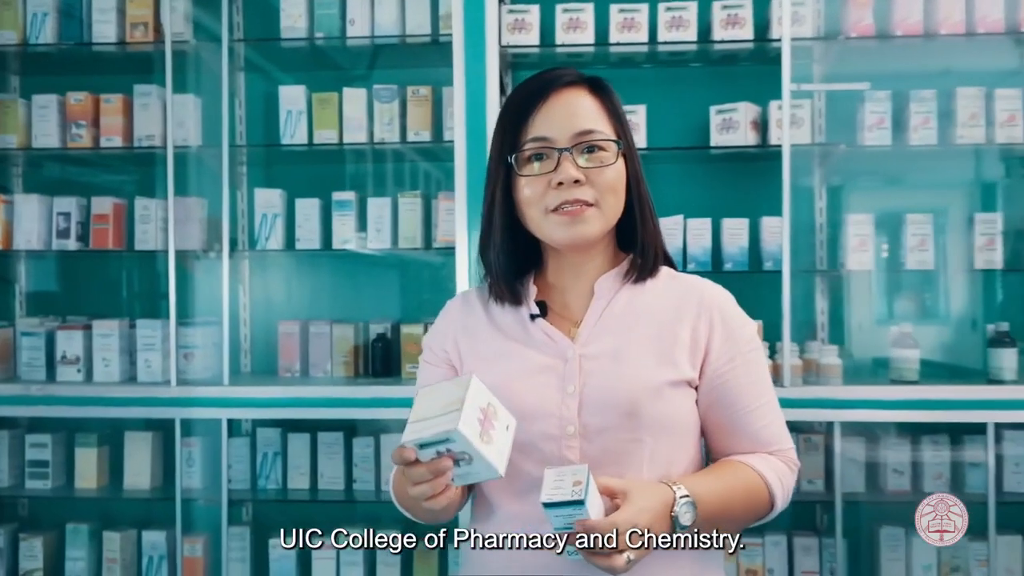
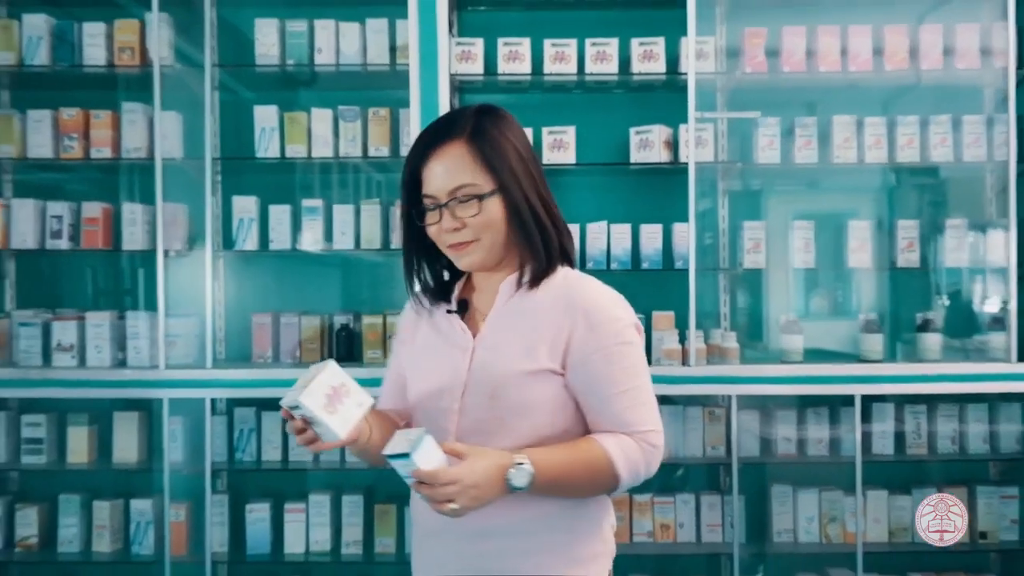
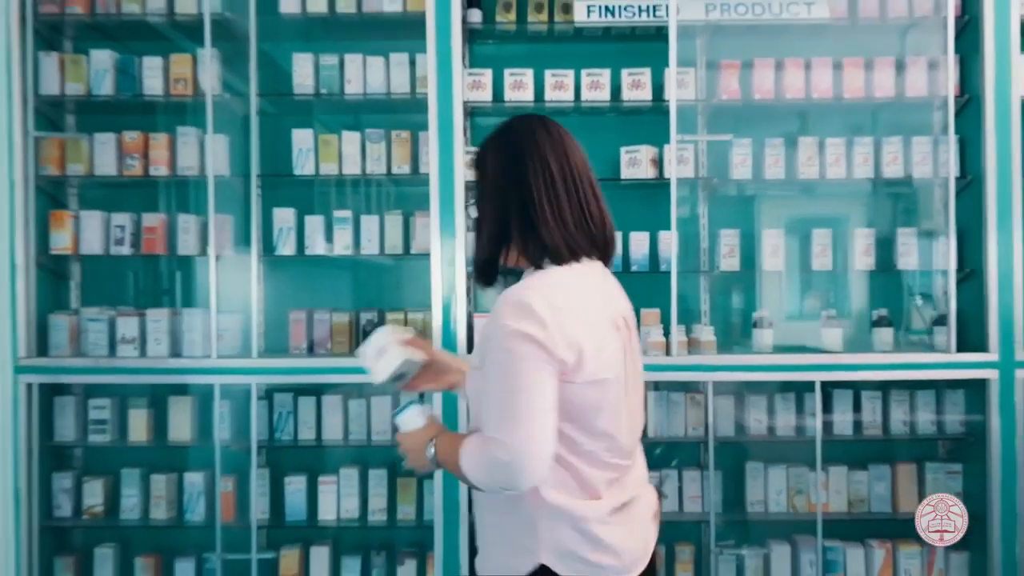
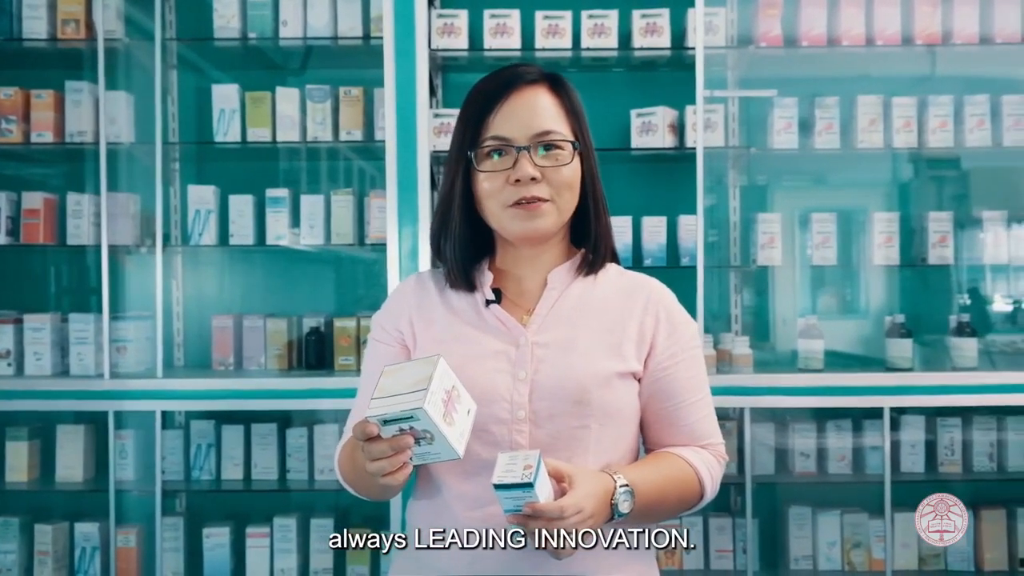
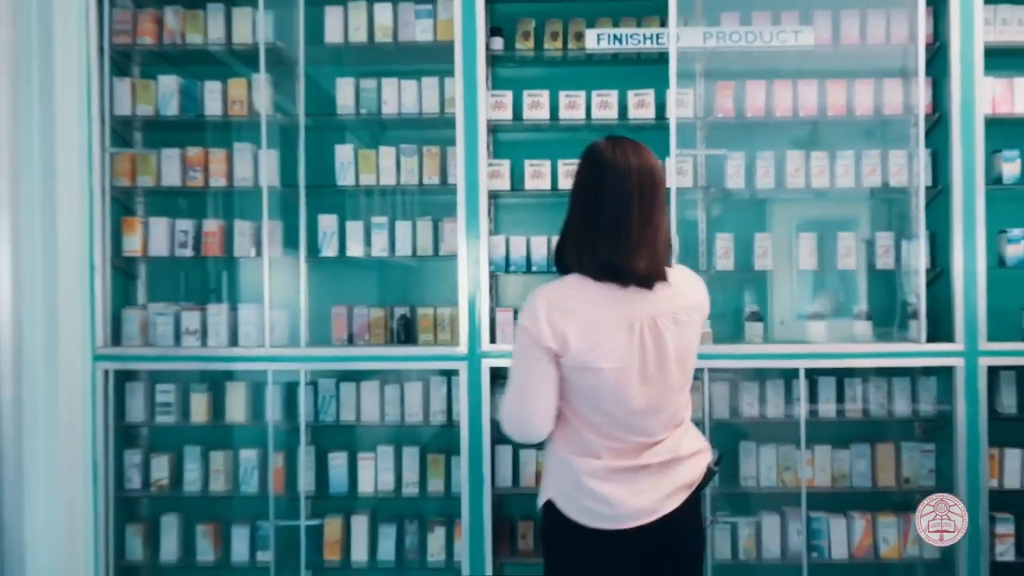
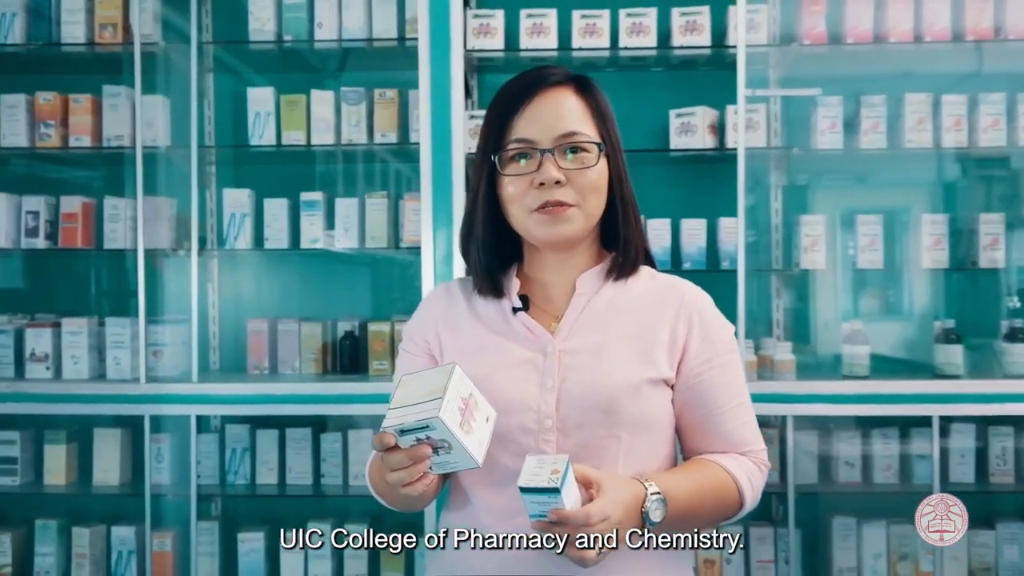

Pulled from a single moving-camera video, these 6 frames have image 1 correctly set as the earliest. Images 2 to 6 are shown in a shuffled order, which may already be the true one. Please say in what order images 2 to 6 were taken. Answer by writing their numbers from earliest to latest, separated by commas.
6, 4, 2, 3, 5
